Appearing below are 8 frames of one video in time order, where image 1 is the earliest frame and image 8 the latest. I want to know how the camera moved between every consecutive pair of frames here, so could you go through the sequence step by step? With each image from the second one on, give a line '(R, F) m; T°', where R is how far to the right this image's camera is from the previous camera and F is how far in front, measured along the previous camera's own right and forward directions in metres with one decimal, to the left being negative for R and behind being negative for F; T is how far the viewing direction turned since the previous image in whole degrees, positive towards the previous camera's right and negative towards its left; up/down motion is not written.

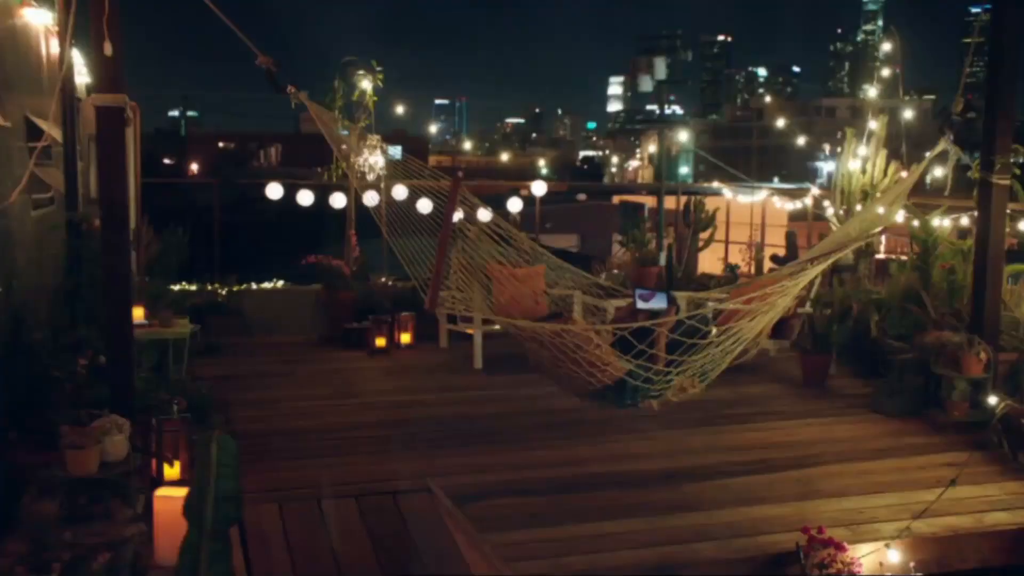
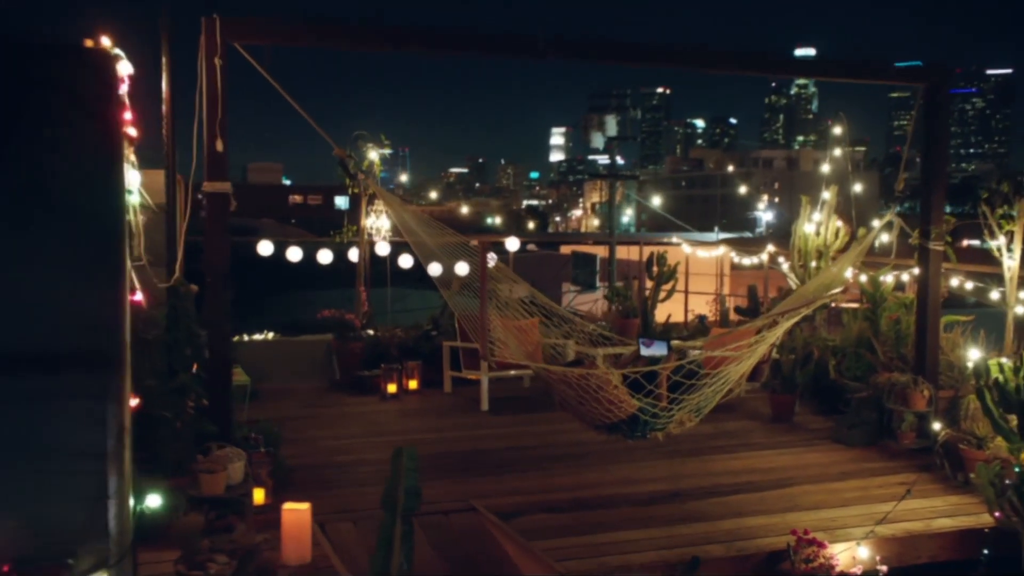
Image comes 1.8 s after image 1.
(-0.3, -0.7) m; +3°
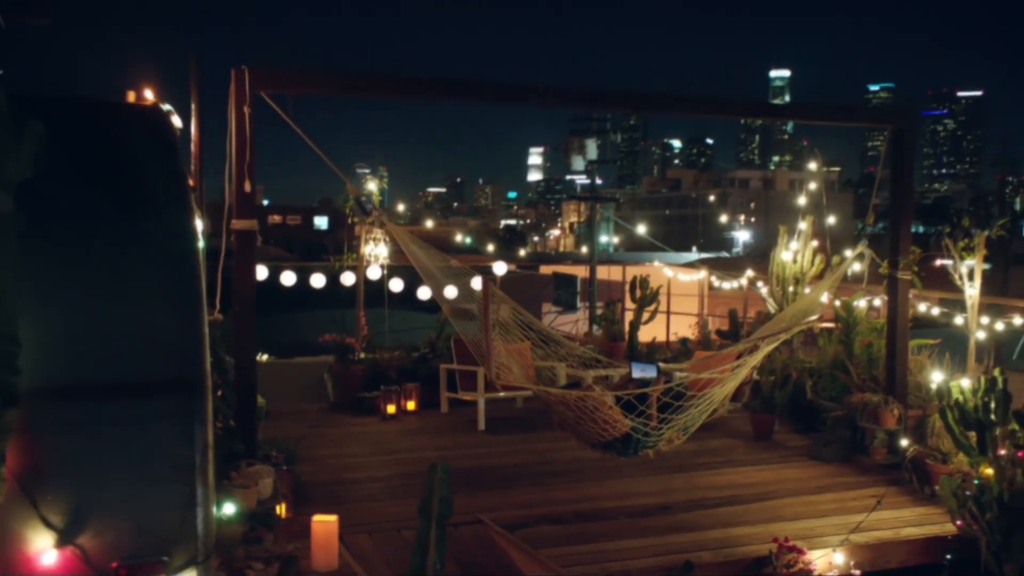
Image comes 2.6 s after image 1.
(-0.1, -0.3) m; +1°
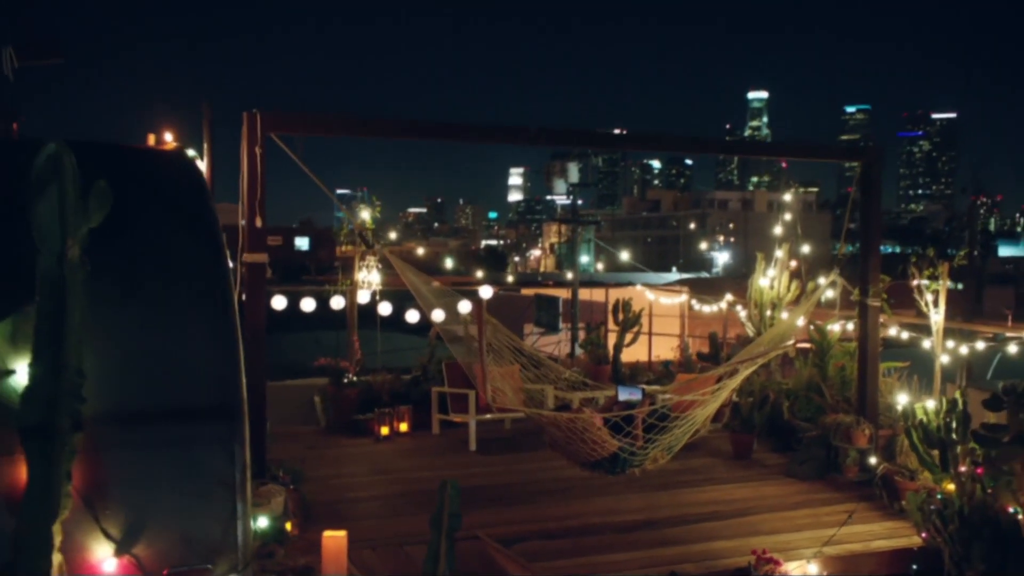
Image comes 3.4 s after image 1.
(-0.1, -0.3) m; +1°
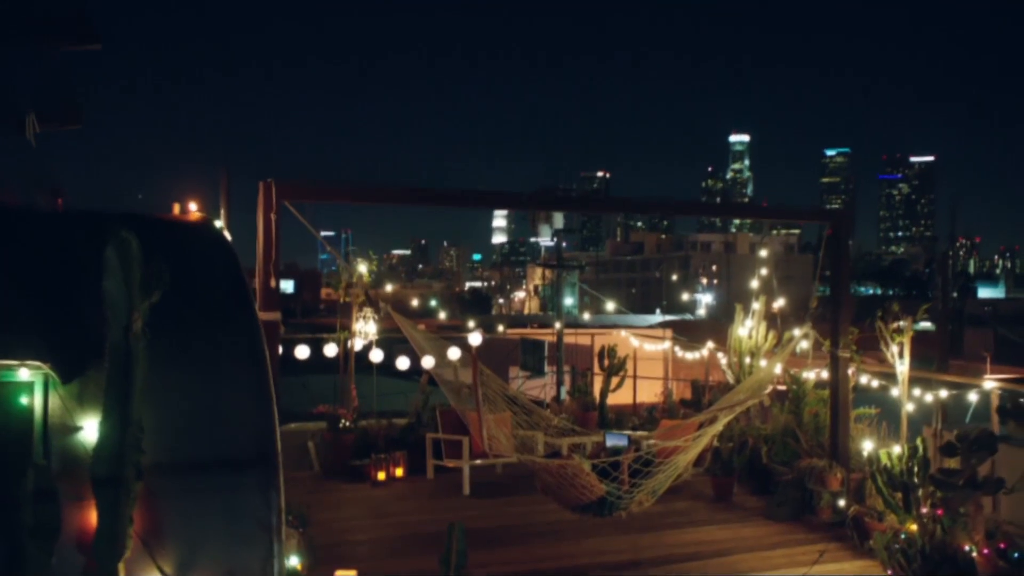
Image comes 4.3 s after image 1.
(-0.1, -0.3) m; +1°
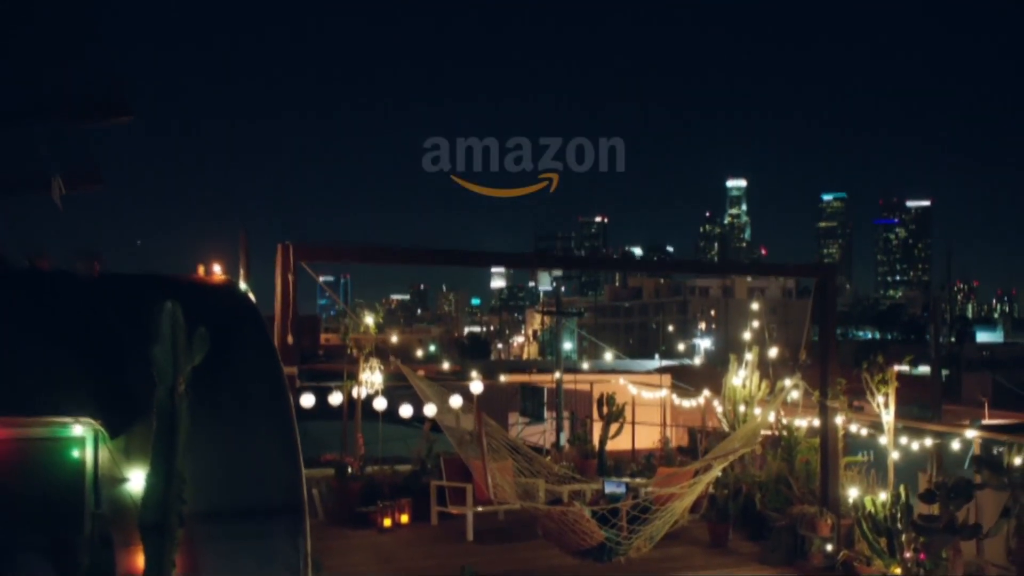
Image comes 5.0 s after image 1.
(0.0, -0.3) m; 0°
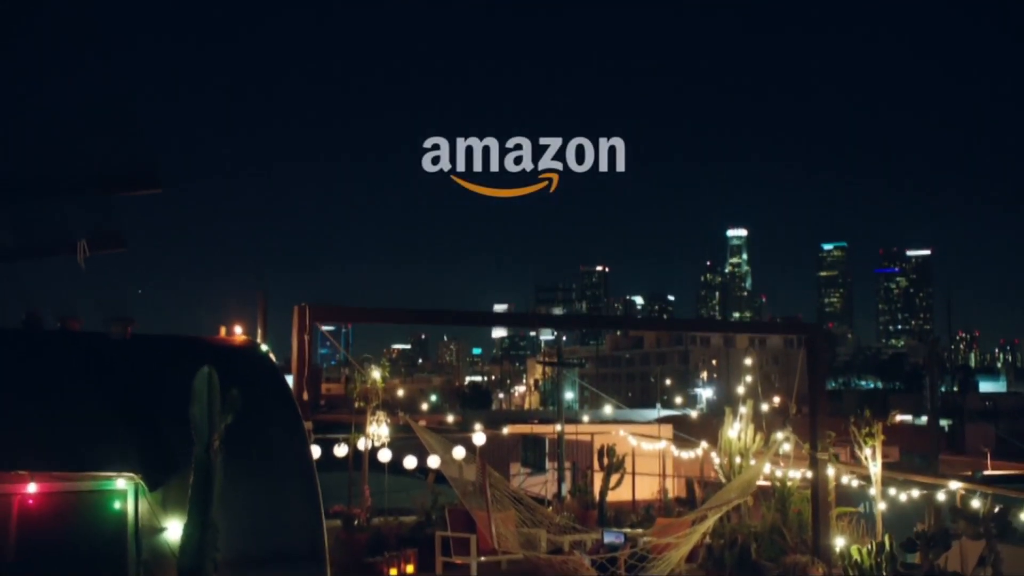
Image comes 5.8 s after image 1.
(0.0, -0.3) m; 0°
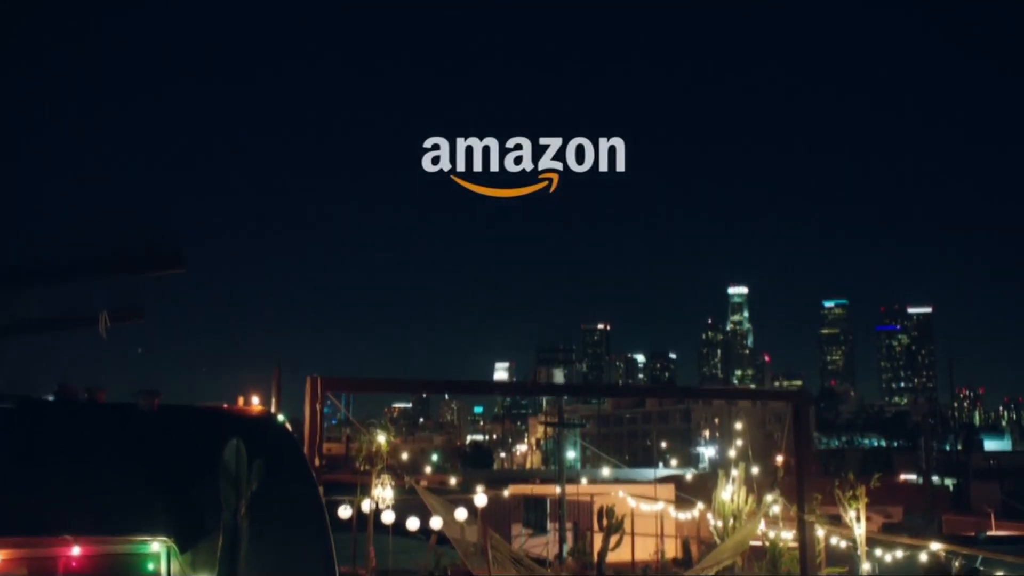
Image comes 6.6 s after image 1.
(0.0, -0.4) m; 0°
